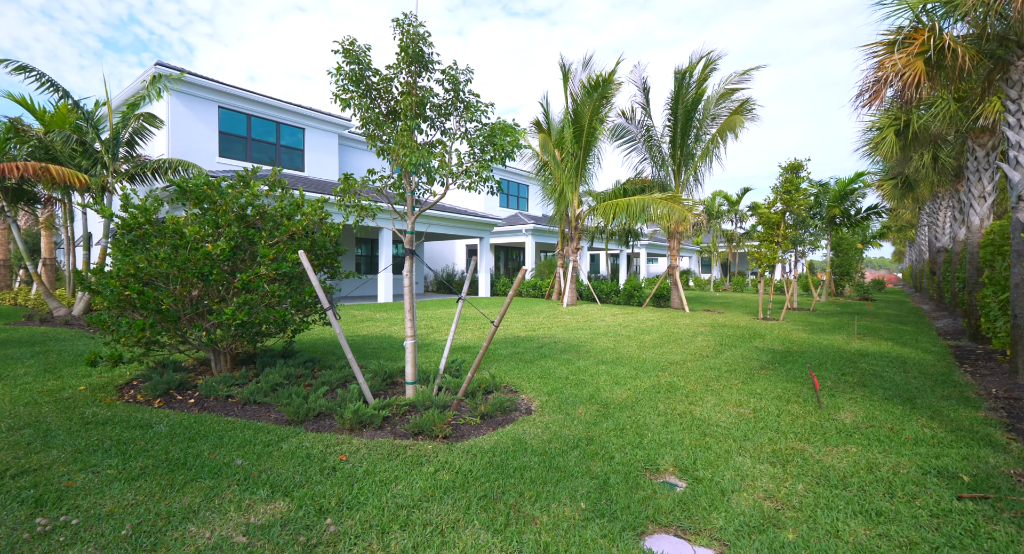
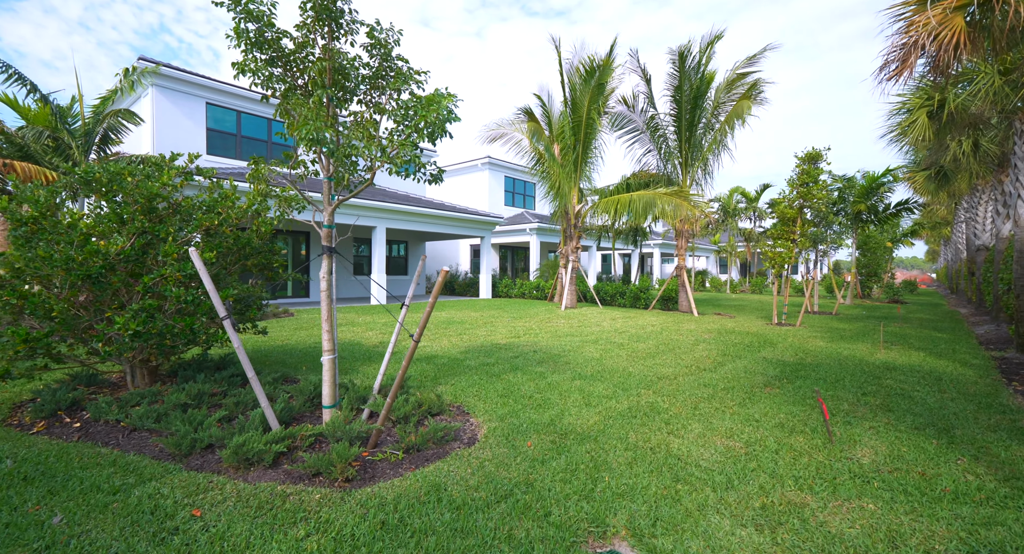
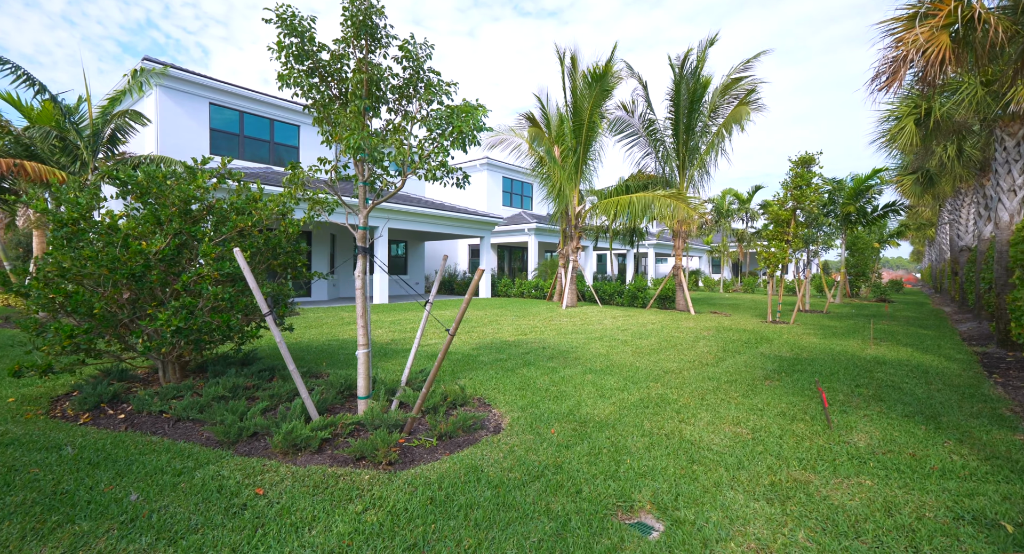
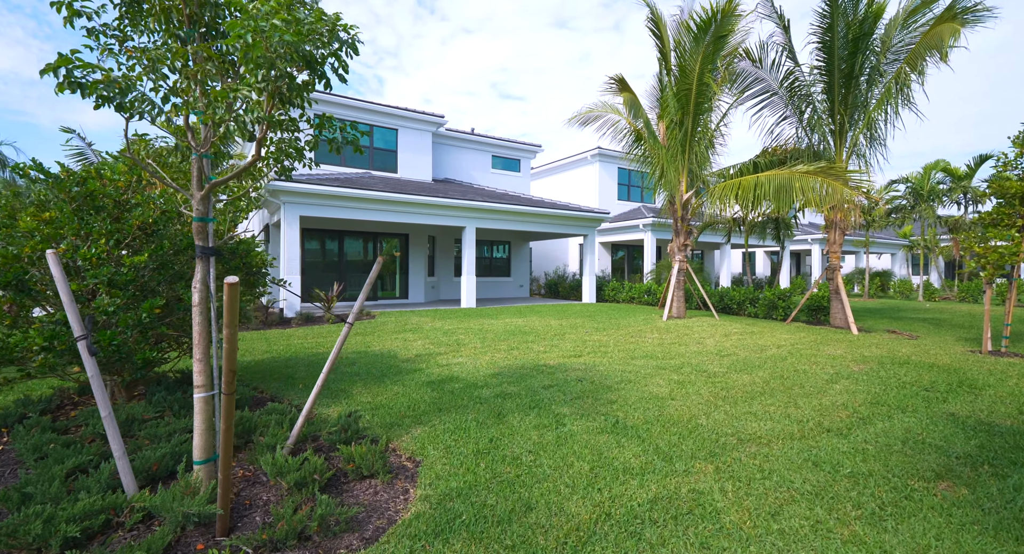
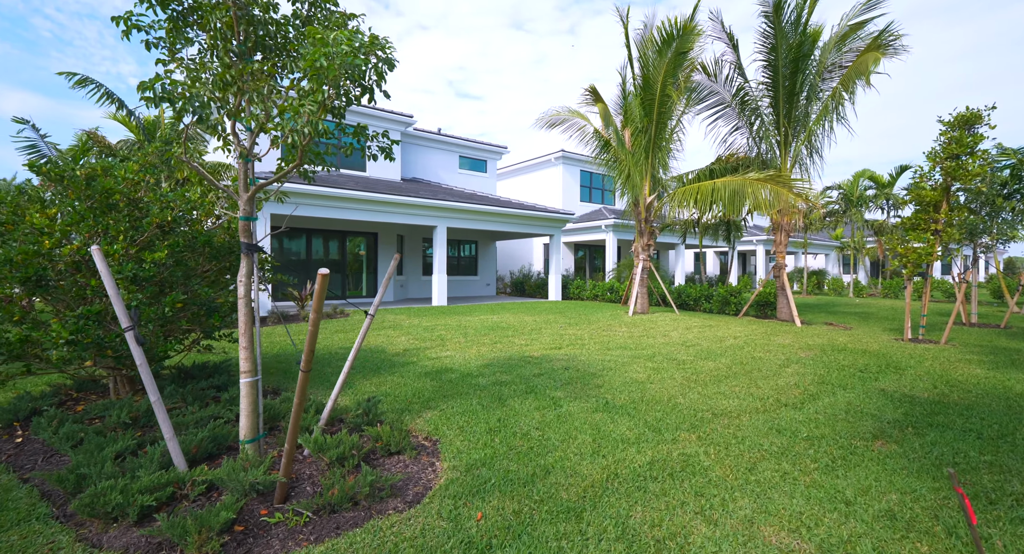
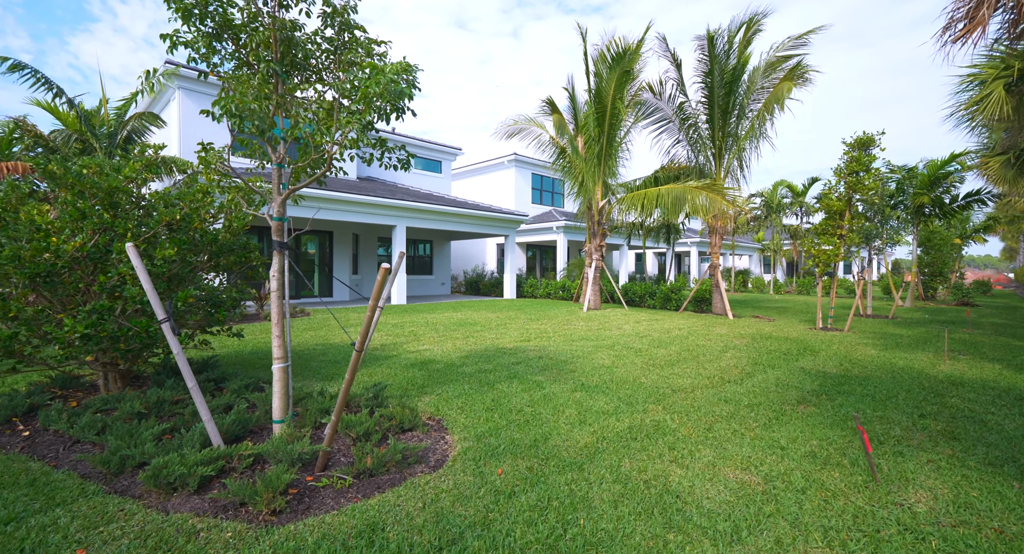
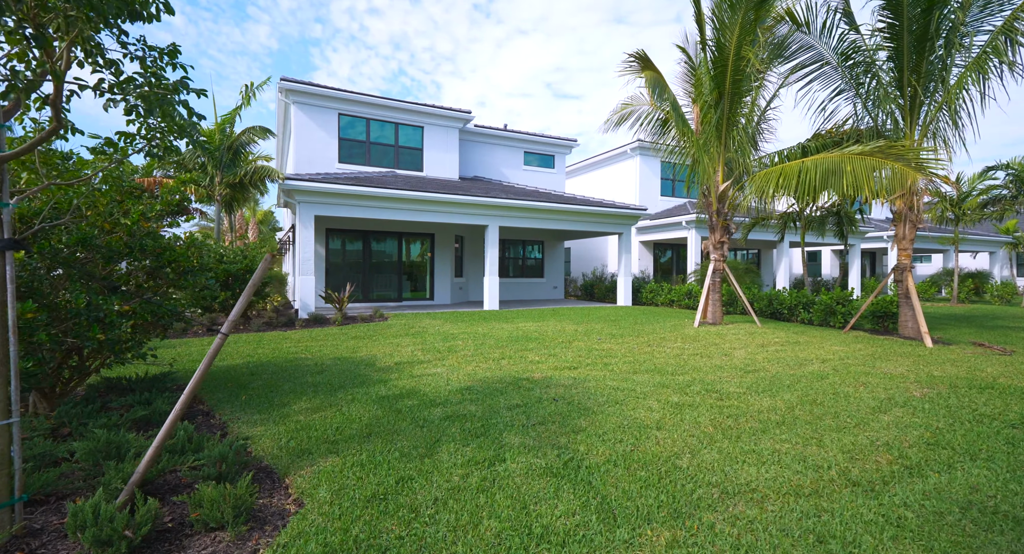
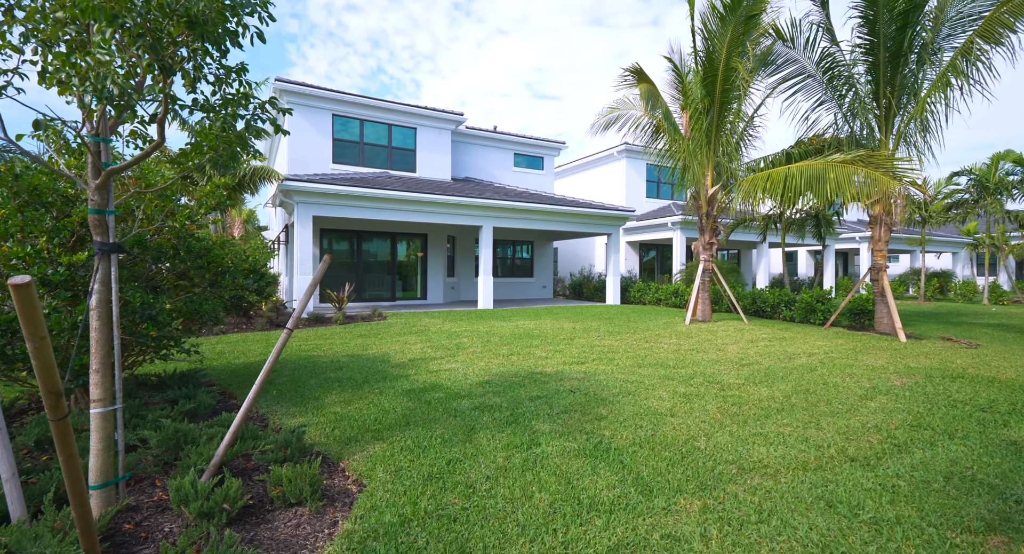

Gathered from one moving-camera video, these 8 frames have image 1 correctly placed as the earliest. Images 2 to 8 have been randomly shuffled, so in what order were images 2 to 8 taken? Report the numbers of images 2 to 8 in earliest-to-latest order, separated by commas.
3, 2, 6, 5, 4, 8, 7
